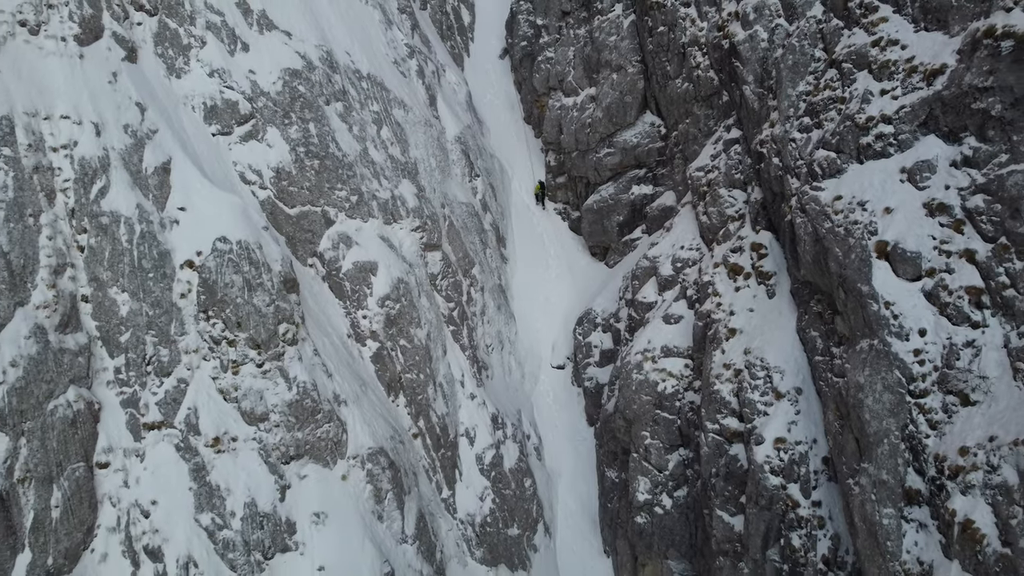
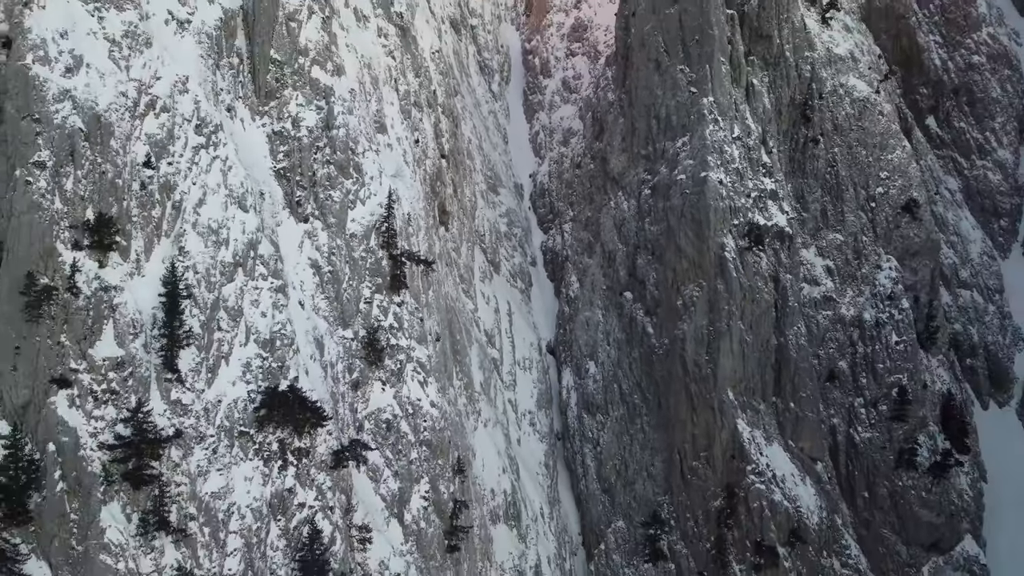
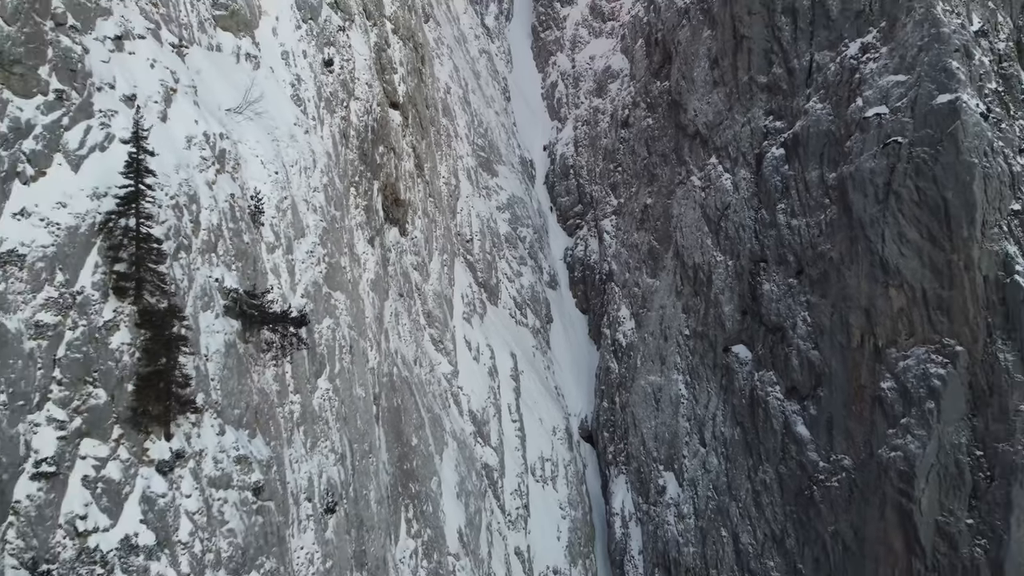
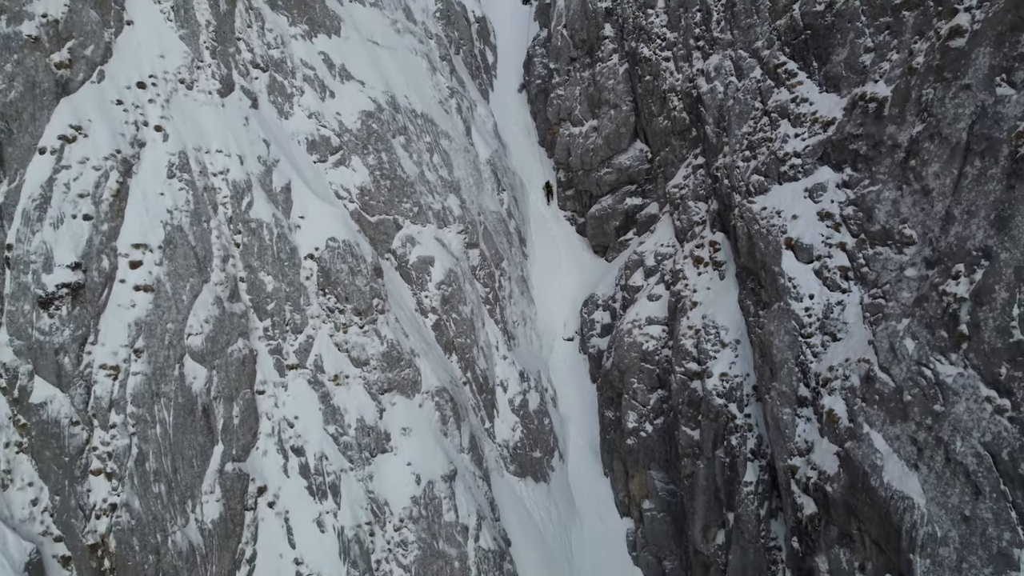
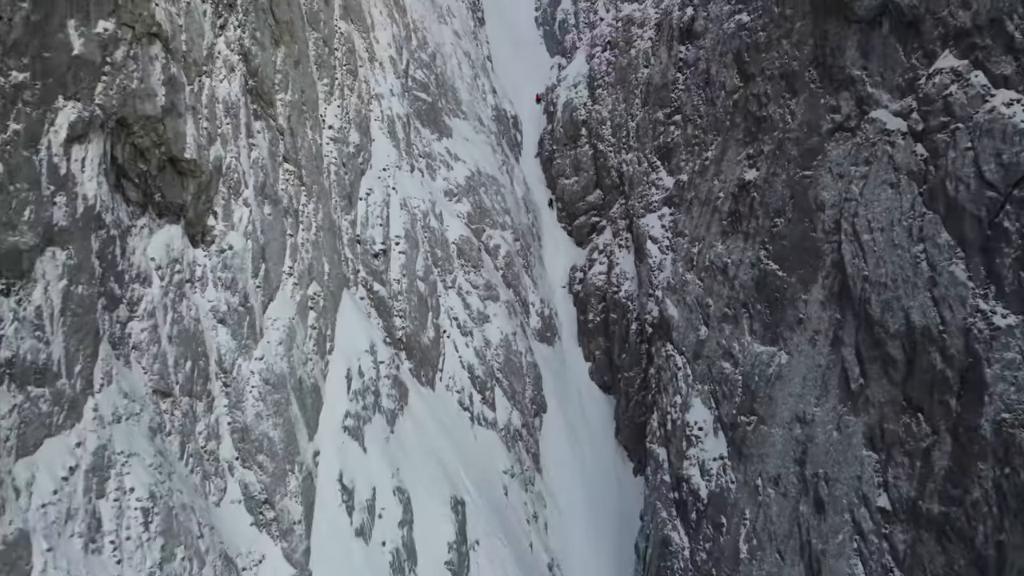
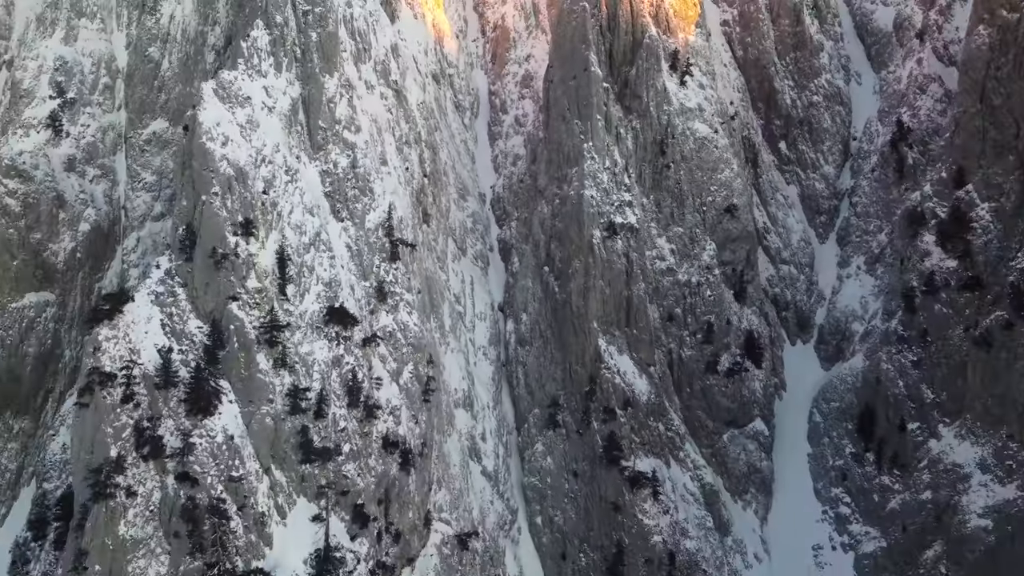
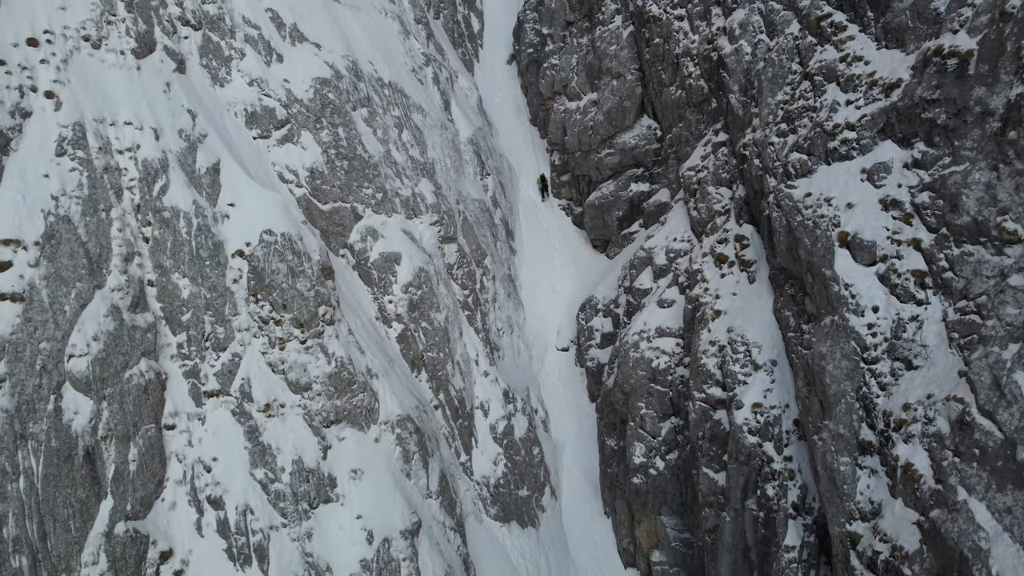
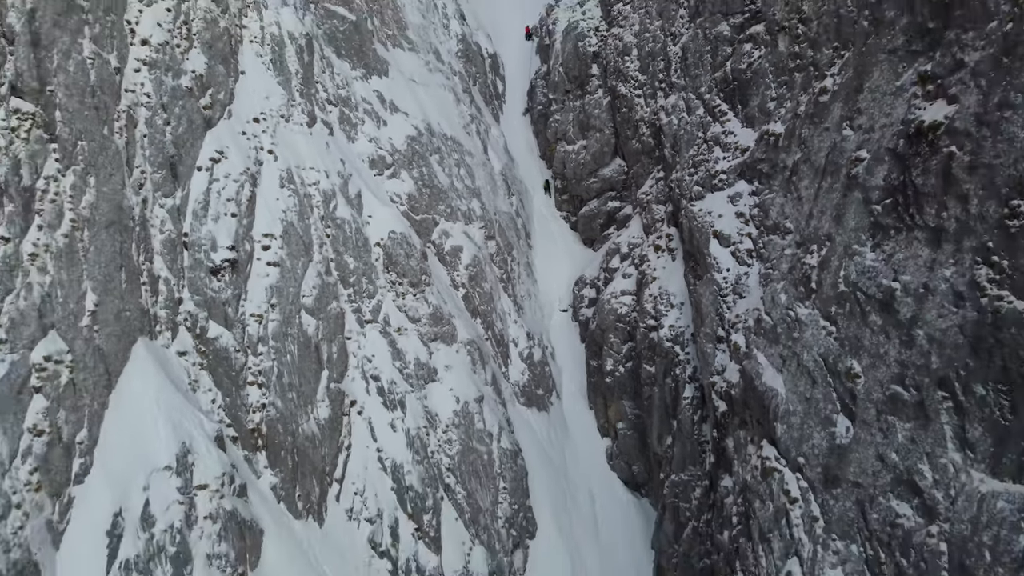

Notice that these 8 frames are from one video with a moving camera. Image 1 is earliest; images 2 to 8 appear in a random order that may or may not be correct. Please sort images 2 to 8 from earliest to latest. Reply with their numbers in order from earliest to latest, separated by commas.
7, 4, 8, 5, 3, 2, 6
